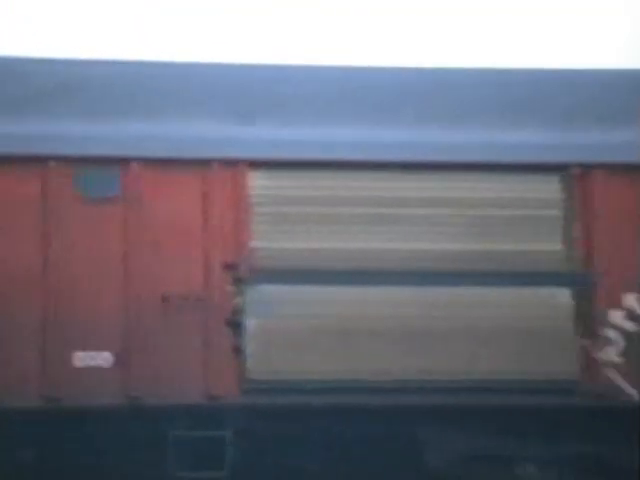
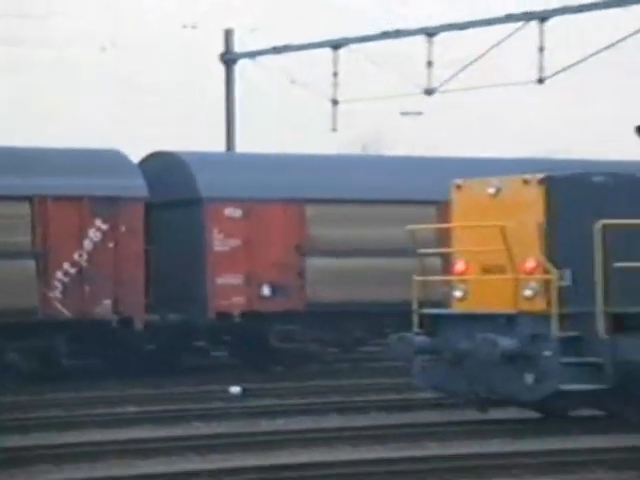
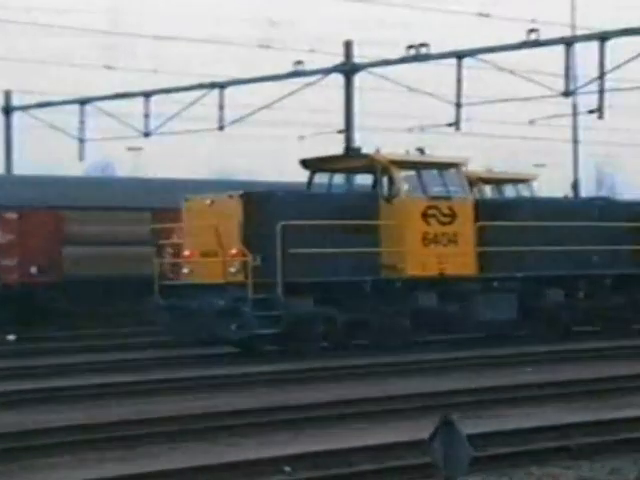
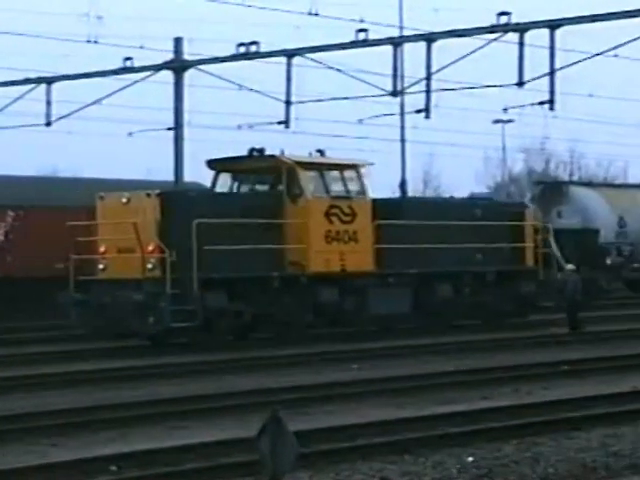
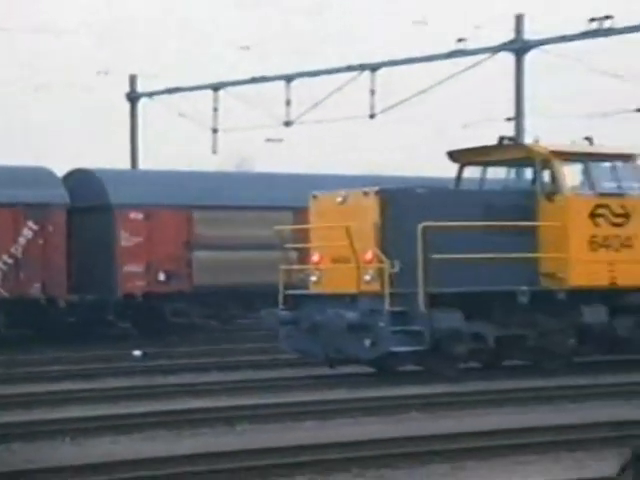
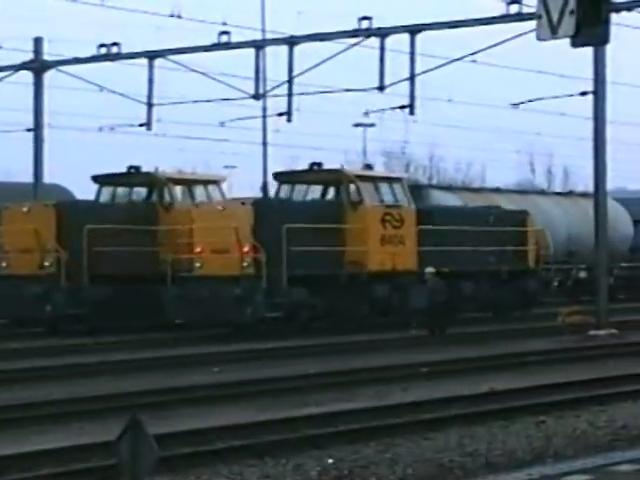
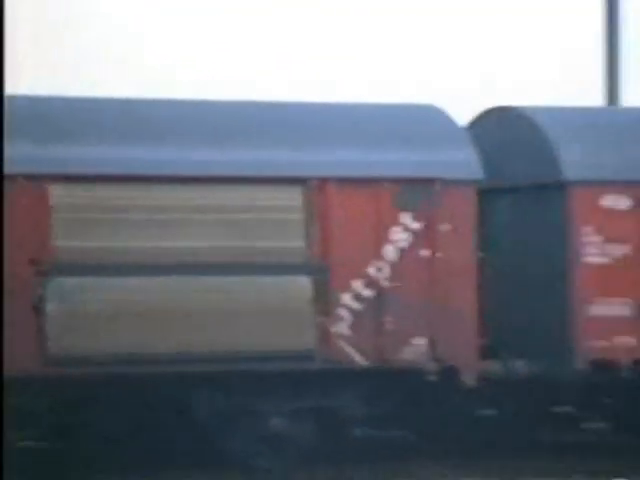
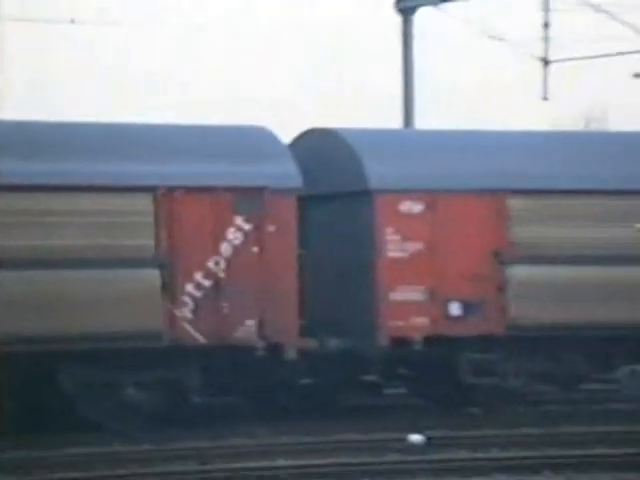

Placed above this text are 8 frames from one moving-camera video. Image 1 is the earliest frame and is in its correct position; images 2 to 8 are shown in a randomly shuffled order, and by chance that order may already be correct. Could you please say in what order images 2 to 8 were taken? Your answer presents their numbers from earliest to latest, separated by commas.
7, 8, 2, 5, 3, 4, 6
